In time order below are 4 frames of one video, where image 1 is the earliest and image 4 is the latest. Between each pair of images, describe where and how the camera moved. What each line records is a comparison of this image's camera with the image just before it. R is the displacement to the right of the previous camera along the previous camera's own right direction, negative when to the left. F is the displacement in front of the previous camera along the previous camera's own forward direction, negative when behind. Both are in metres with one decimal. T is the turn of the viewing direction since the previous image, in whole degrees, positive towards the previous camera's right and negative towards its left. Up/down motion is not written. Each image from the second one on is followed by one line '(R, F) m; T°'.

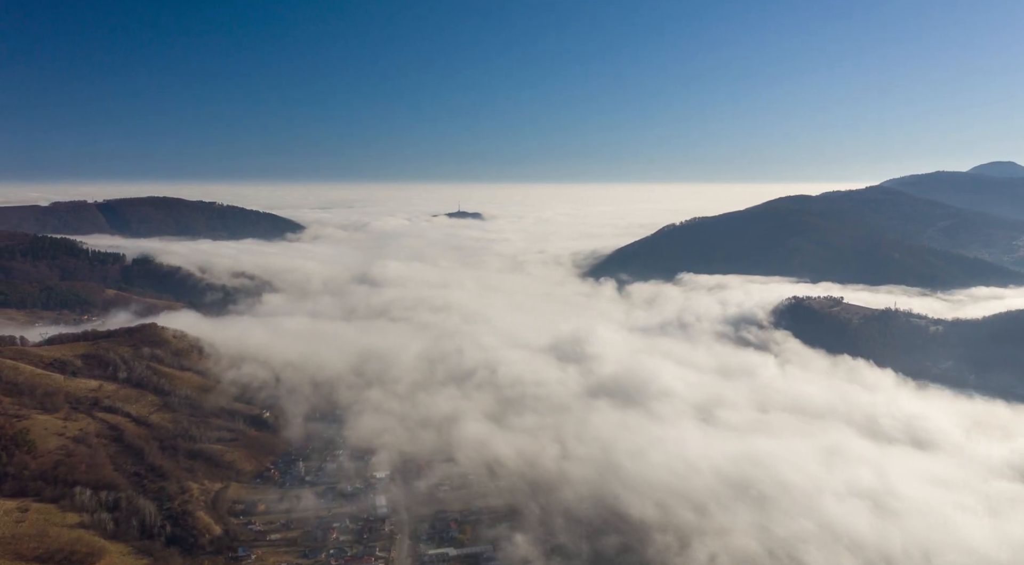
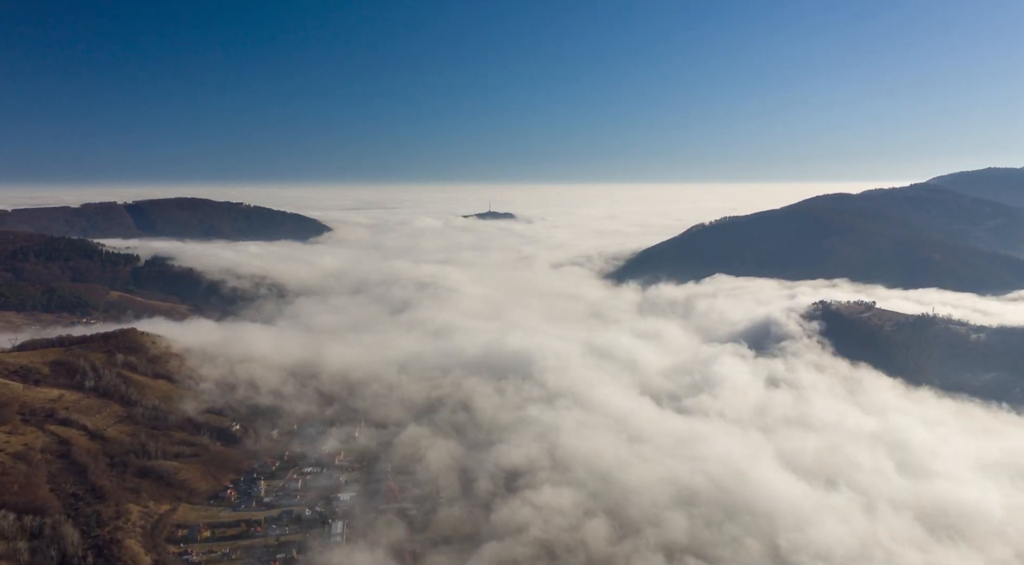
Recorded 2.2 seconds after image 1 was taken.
(+3.9, +4.4) m; -3°
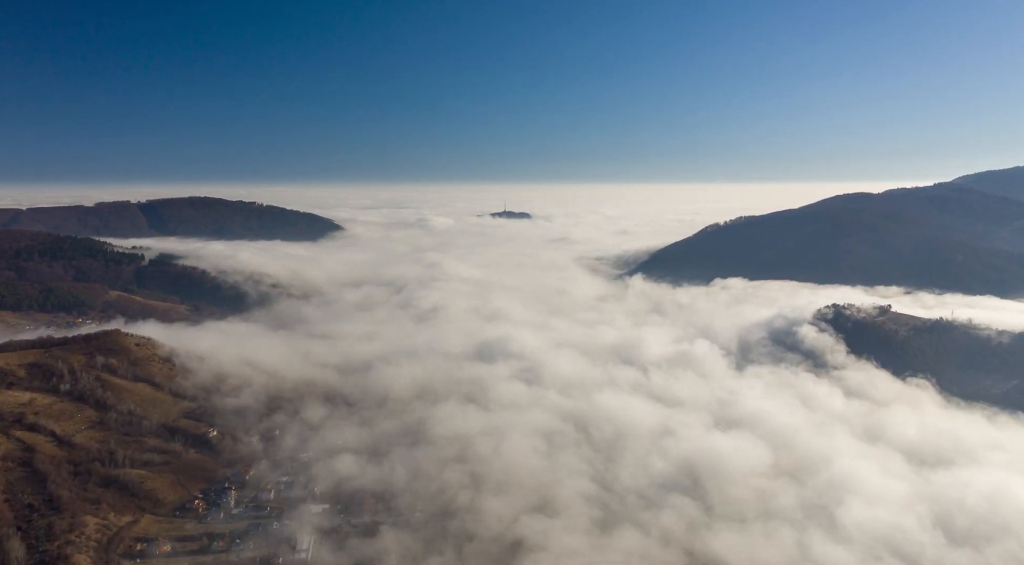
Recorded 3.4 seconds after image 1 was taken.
(+2.3, +2.4) m; -2°
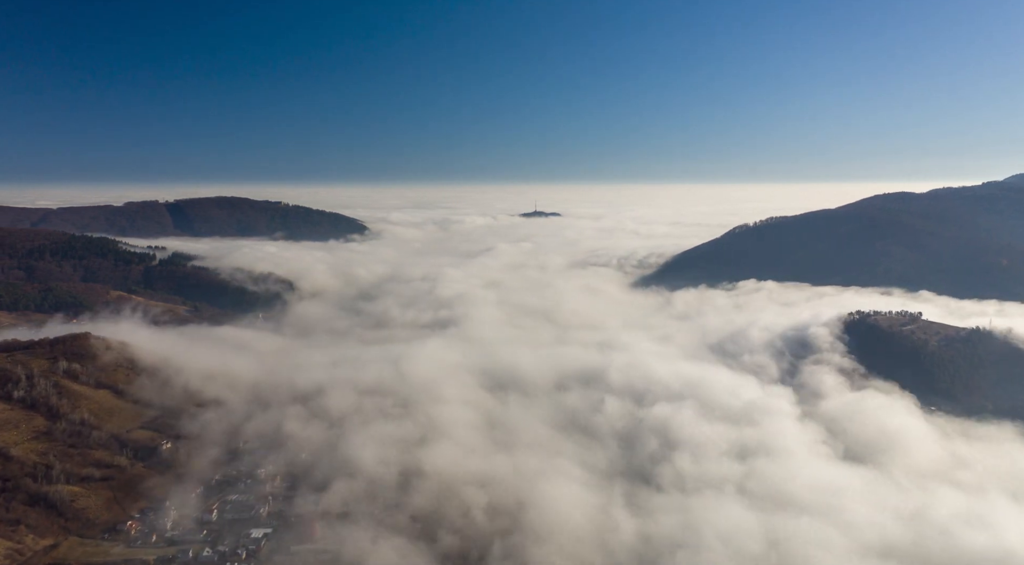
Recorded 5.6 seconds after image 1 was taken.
(+4.5, +4.2) m; -3°
